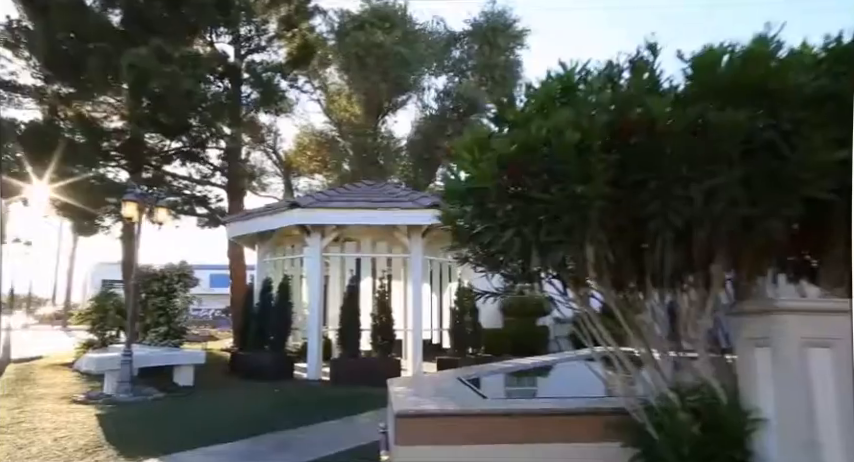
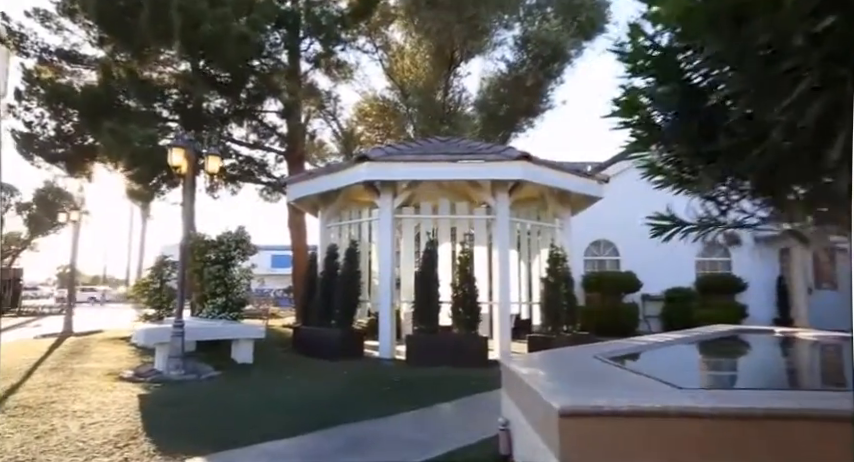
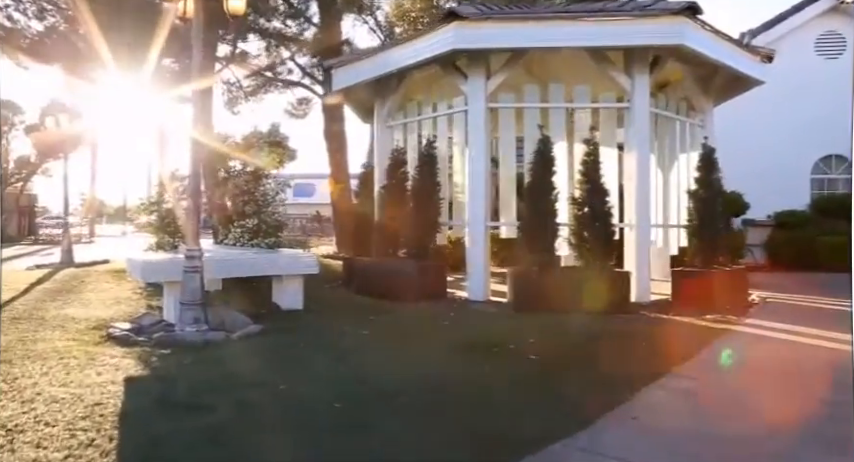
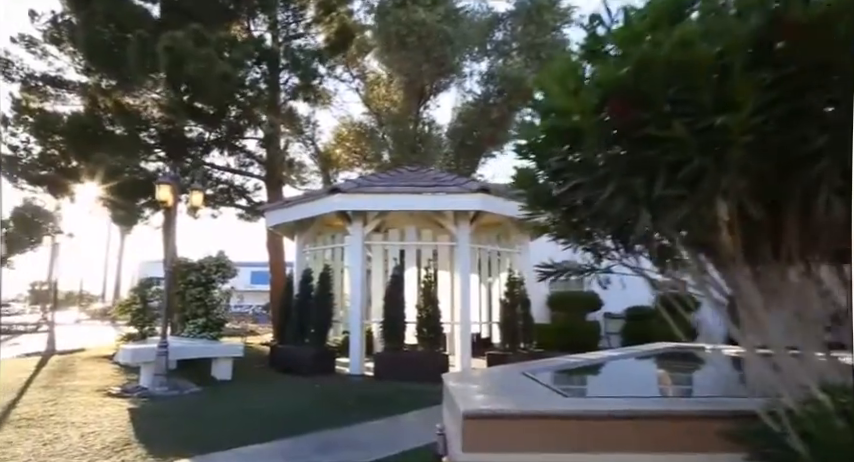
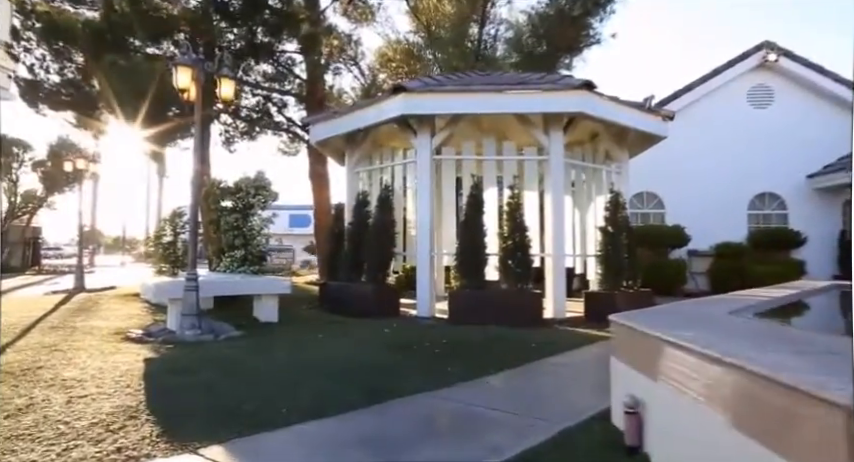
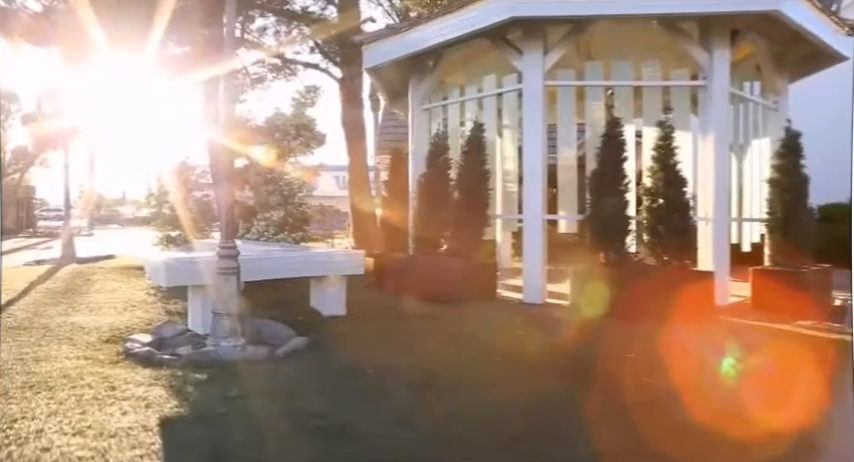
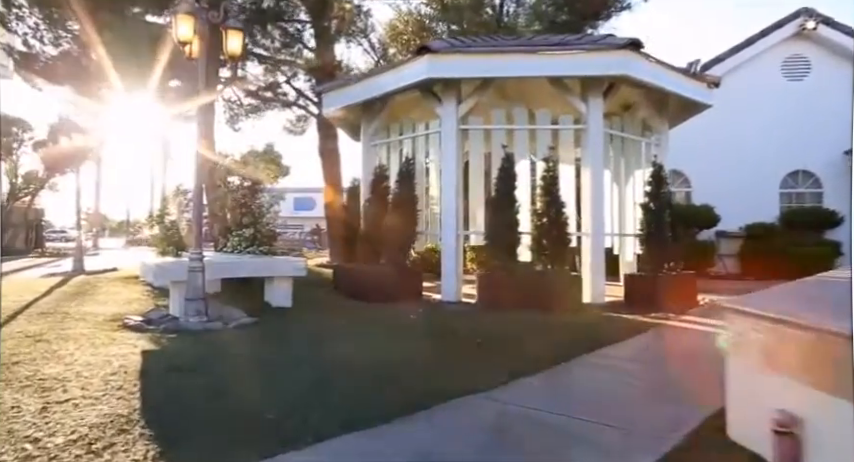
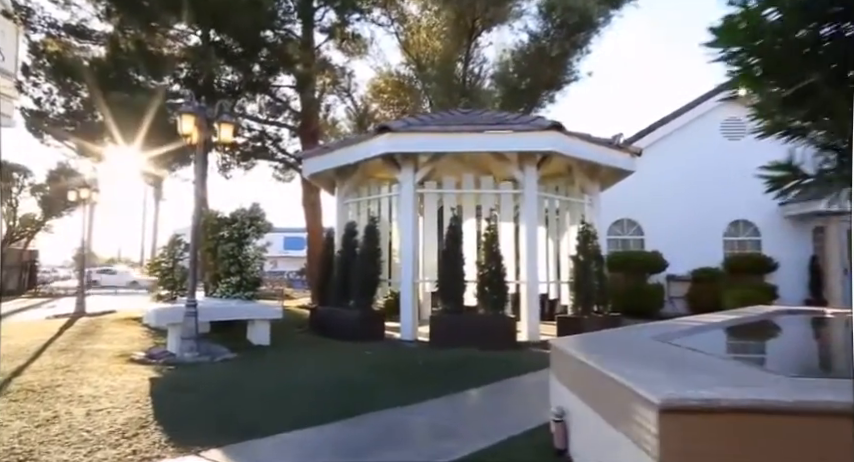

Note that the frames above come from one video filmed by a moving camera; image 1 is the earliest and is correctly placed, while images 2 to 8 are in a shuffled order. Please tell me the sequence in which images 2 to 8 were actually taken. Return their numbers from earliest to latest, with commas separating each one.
4, 2, 8, 5, 7, 3, 6
